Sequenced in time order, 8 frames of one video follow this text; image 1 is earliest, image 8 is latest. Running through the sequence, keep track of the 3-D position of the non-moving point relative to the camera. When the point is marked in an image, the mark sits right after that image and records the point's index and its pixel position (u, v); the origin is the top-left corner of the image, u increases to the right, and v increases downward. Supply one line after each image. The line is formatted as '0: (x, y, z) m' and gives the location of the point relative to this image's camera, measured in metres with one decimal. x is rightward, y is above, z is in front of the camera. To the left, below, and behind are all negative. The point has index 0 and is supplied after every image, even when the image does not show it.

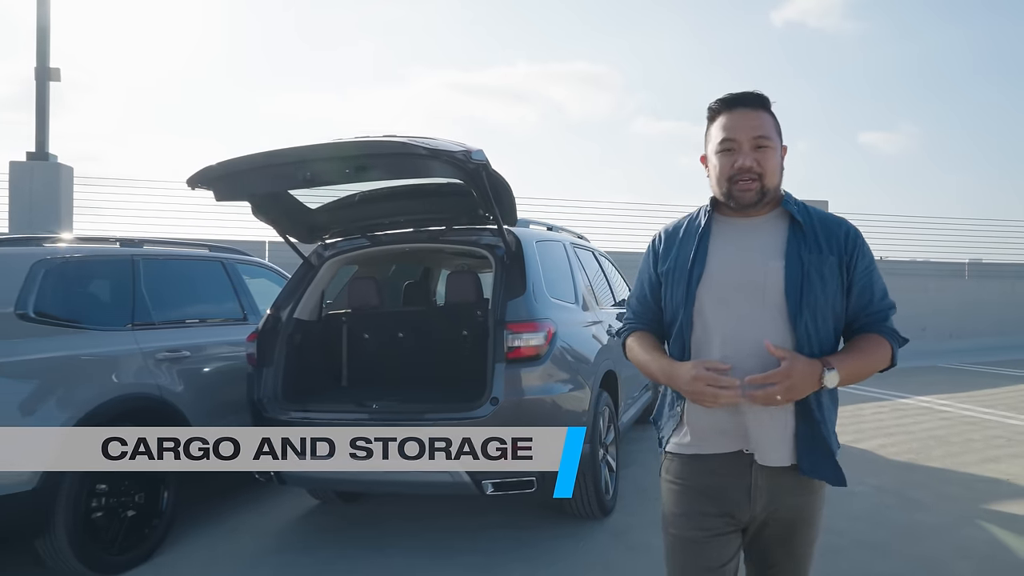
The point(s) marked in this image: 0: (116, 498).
0: (-1.9, -1.0, +3.4) m
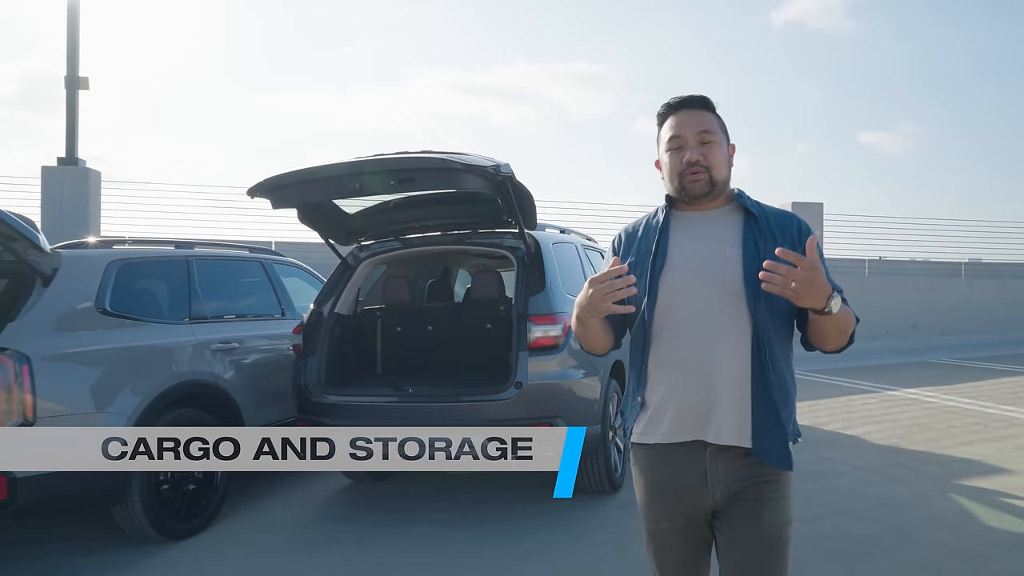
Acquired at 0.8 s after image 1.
0: (-1.8, -1.0, +3.8) m
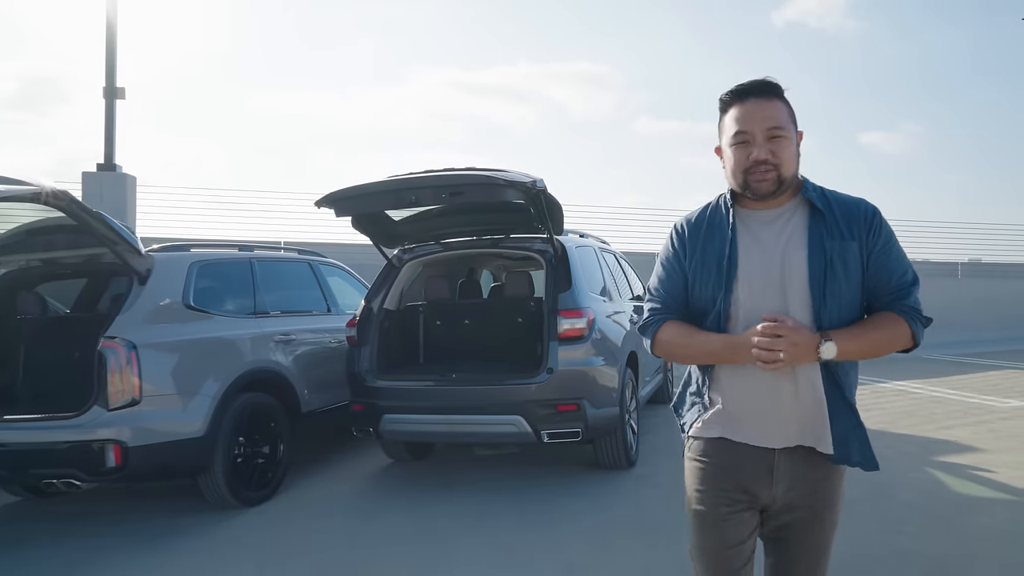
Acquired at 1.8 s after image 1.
0: (-1.6, -1.0, +4.4) m
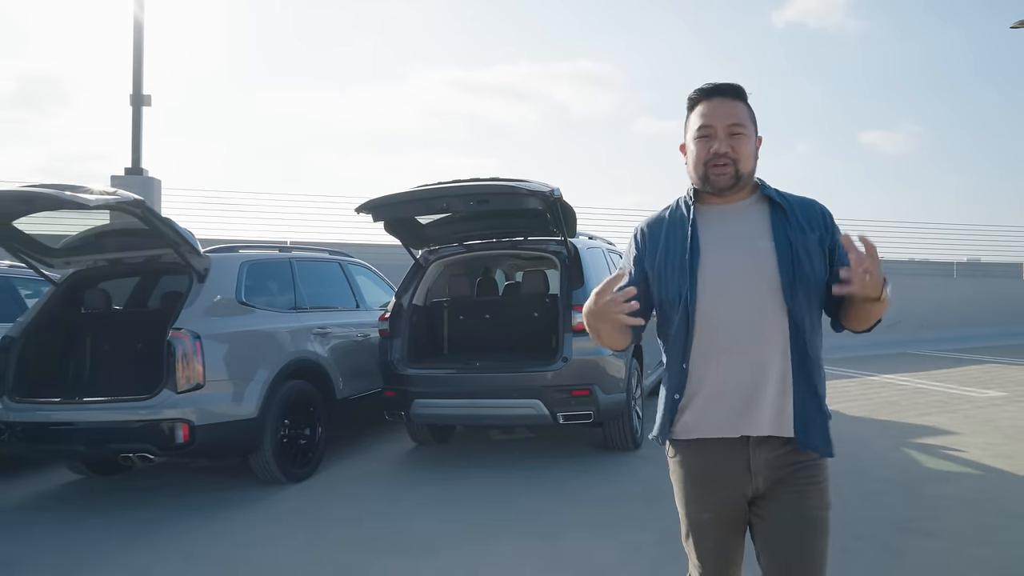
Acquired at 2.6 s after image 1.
0: (-1.5, -0.9, +4.8) m
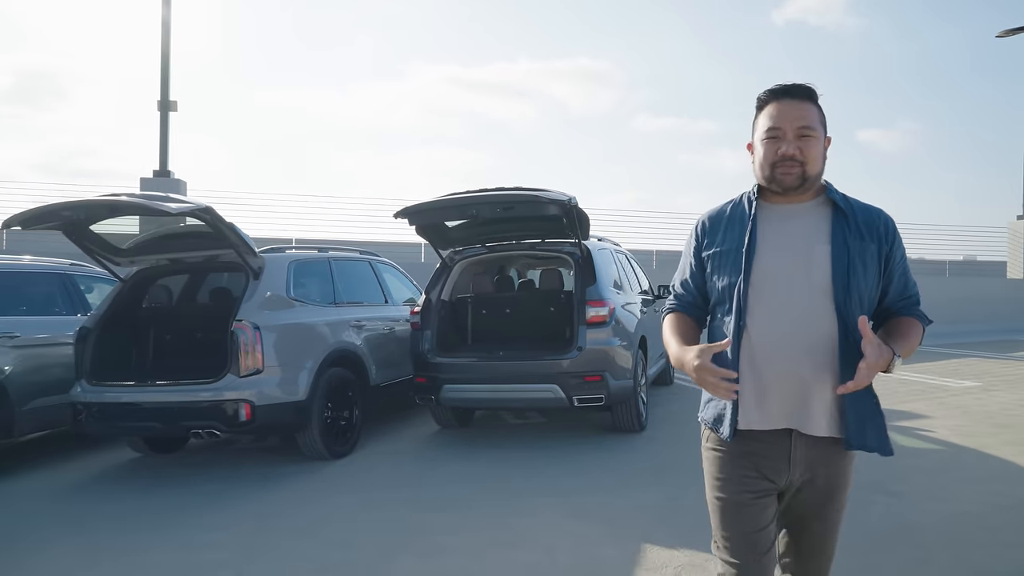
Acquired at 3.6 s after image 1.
0: (-1.3, -0.9, +5.4) m
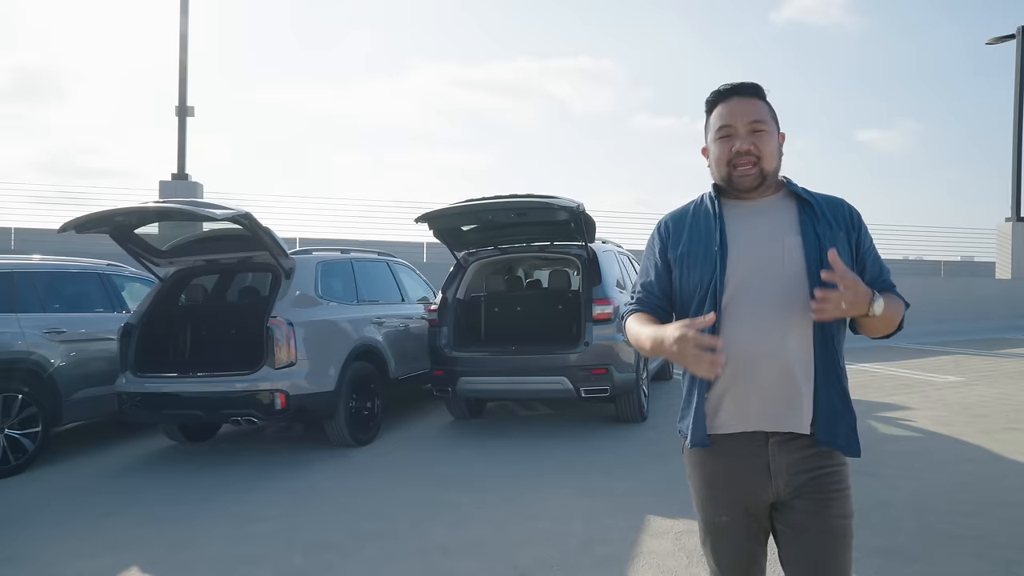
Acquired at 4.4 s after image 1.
0: (-1.2, -0.9, +5.8) m
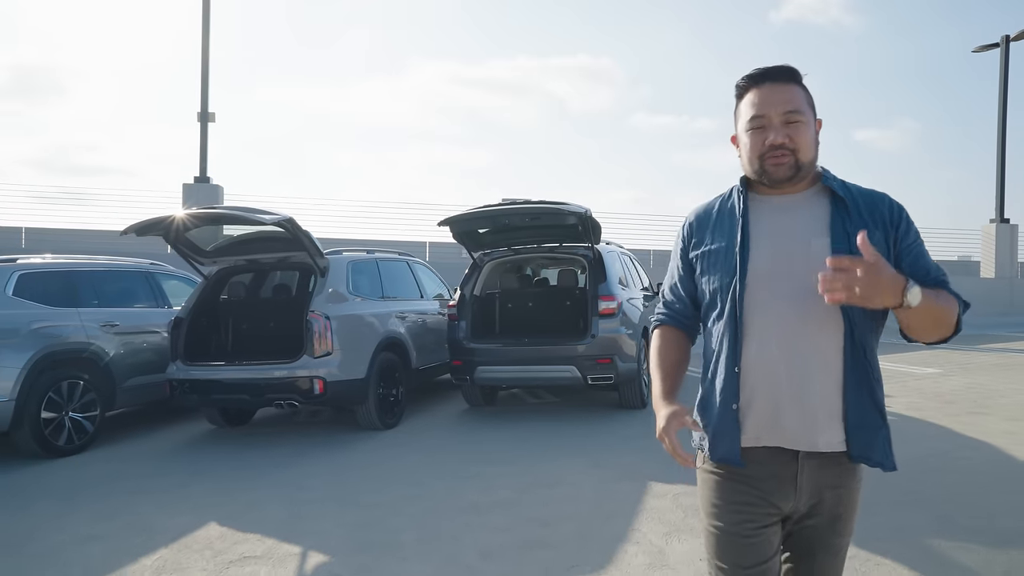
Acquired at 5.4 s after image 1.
0: (-1.1, -0.9, +6.4) m
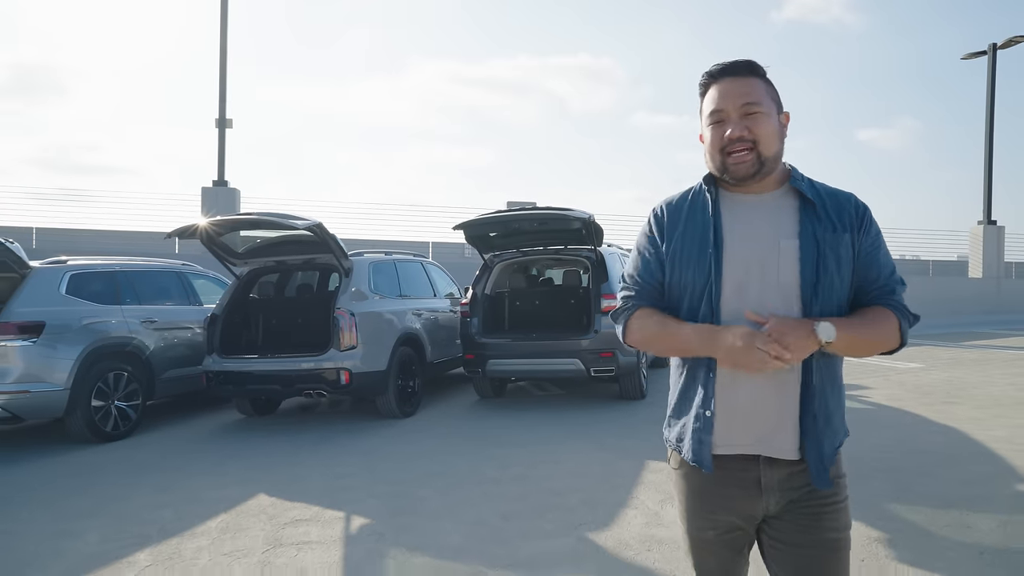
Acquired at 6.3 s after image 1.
0: (-1.0, -0.9, +6.9) m
